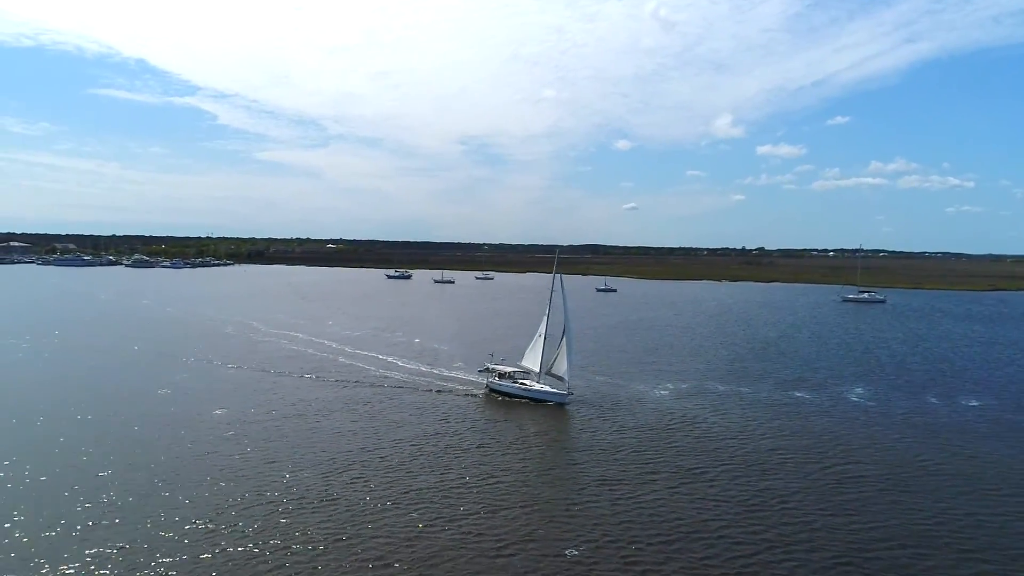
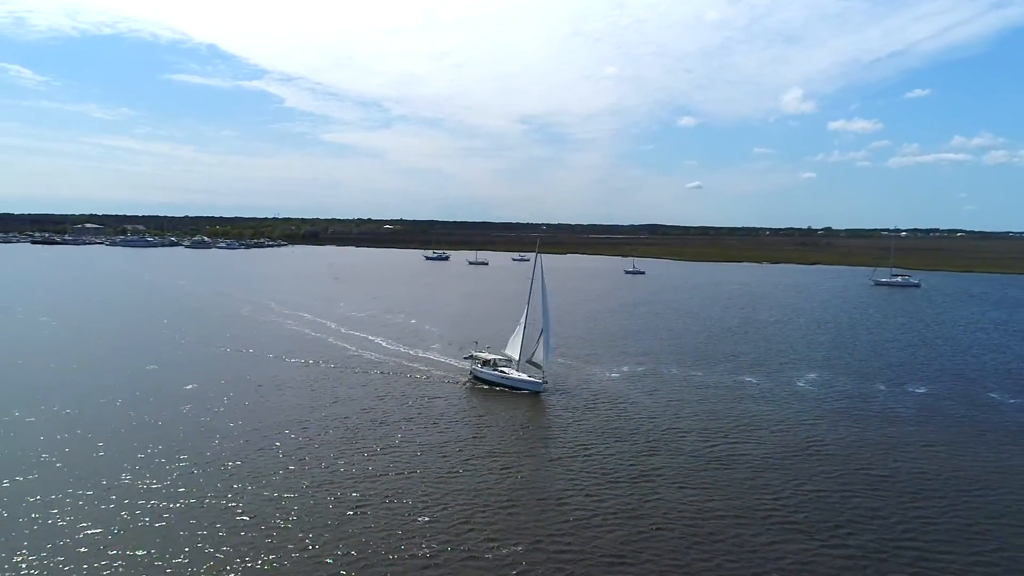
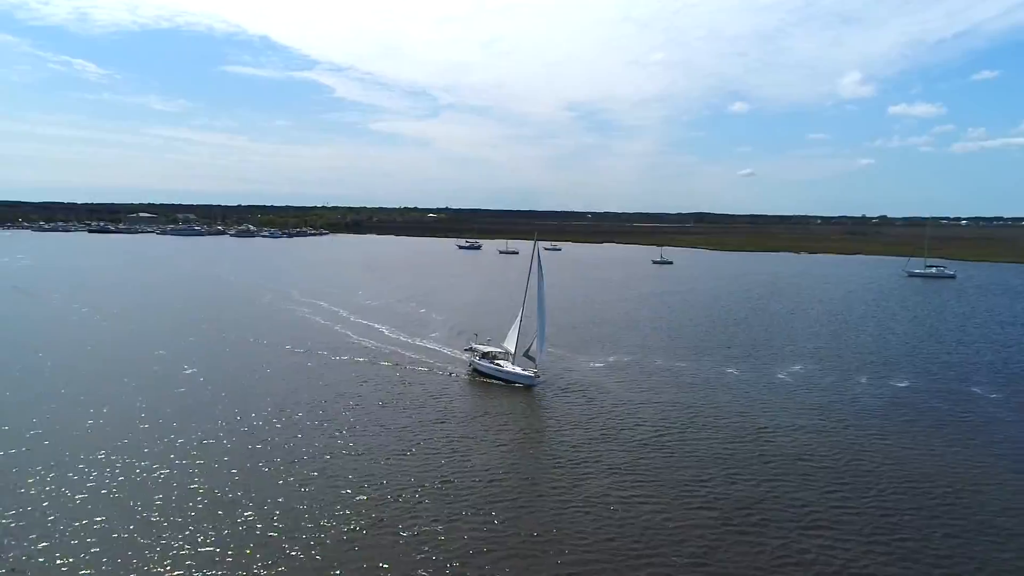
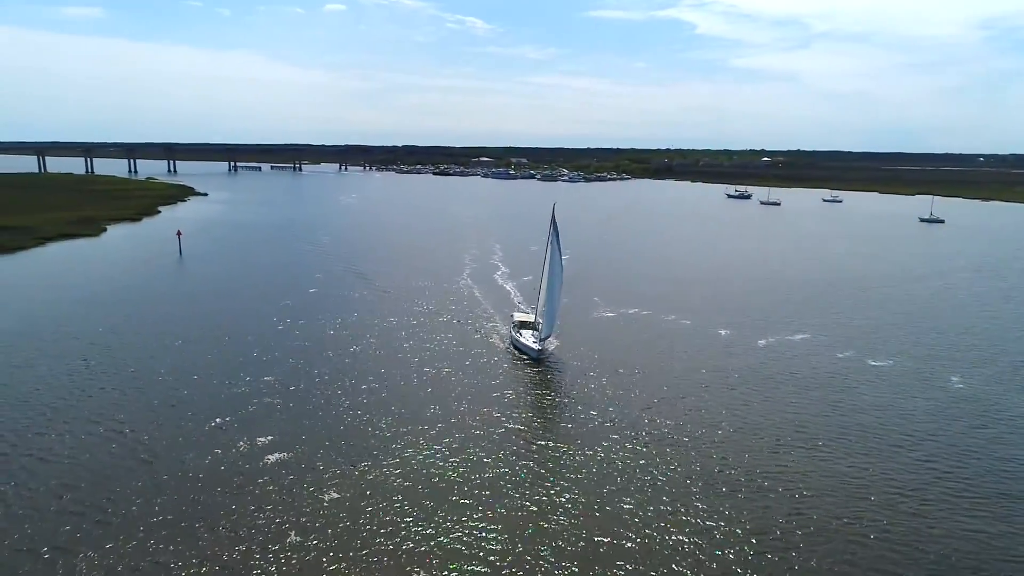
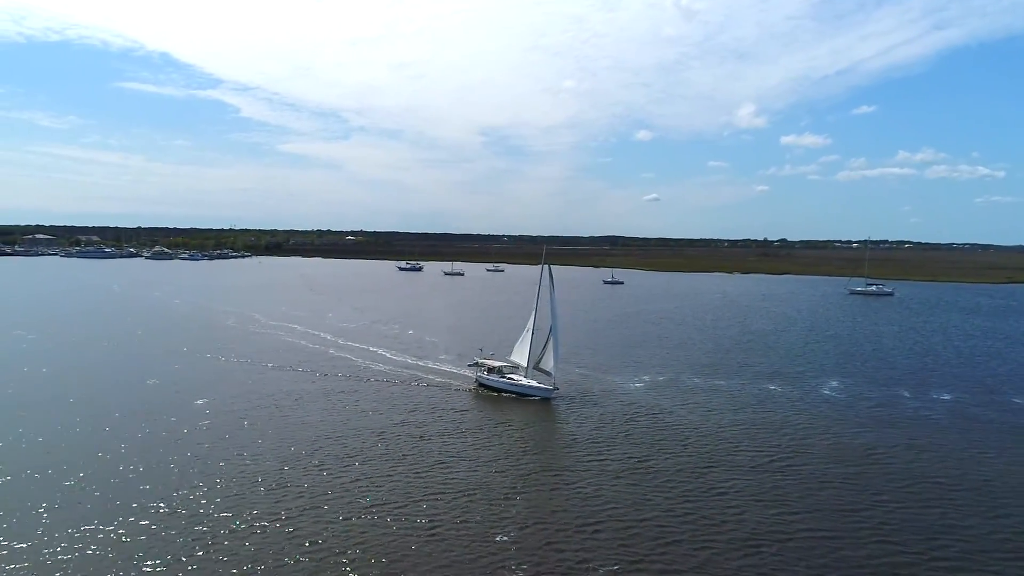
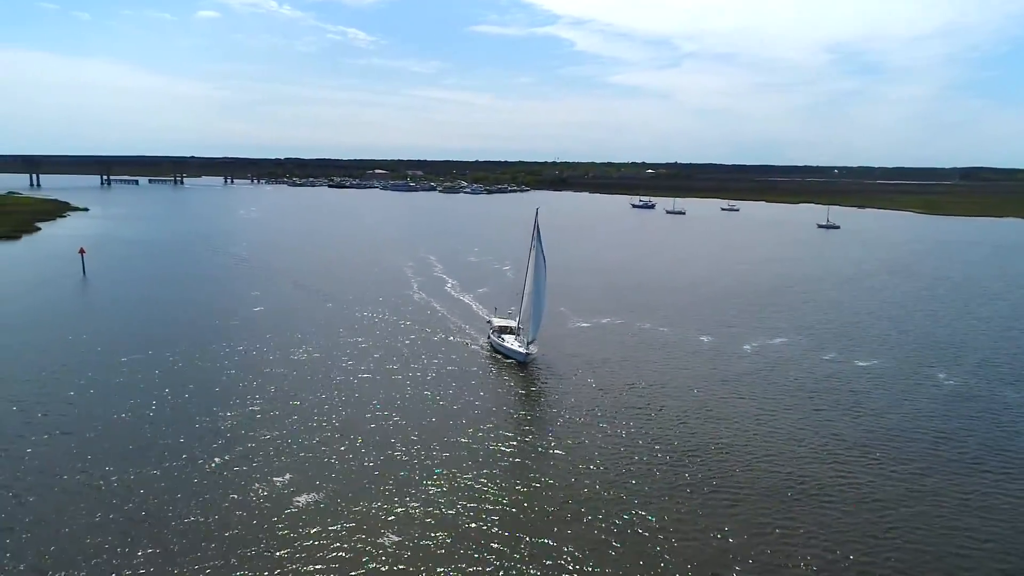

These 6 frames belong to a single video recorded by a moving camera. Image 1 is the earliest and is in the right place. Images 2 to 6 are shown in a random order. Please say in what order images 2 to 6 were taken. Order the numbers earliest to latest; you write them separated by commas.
5, 2, 3, 6, 4
